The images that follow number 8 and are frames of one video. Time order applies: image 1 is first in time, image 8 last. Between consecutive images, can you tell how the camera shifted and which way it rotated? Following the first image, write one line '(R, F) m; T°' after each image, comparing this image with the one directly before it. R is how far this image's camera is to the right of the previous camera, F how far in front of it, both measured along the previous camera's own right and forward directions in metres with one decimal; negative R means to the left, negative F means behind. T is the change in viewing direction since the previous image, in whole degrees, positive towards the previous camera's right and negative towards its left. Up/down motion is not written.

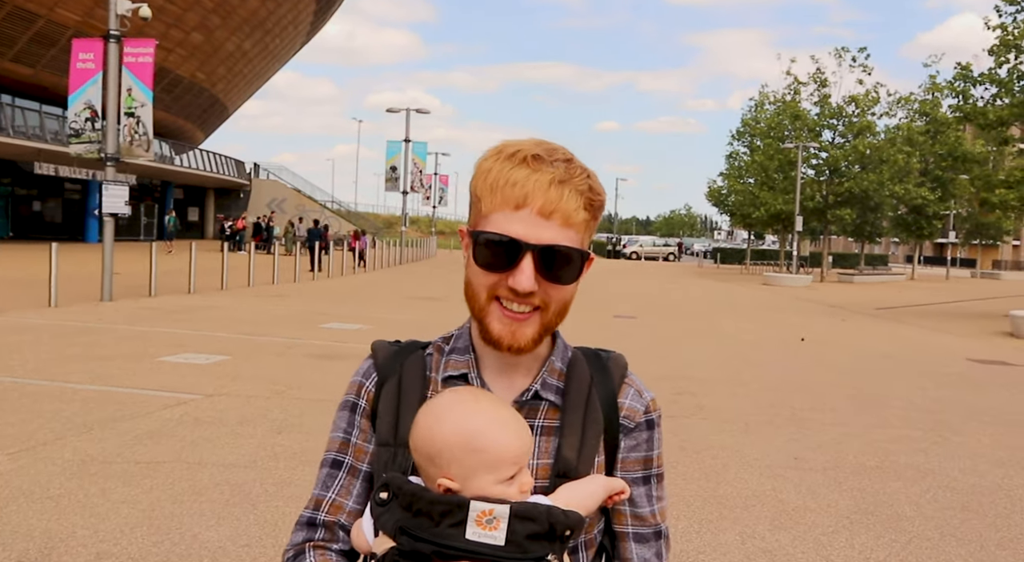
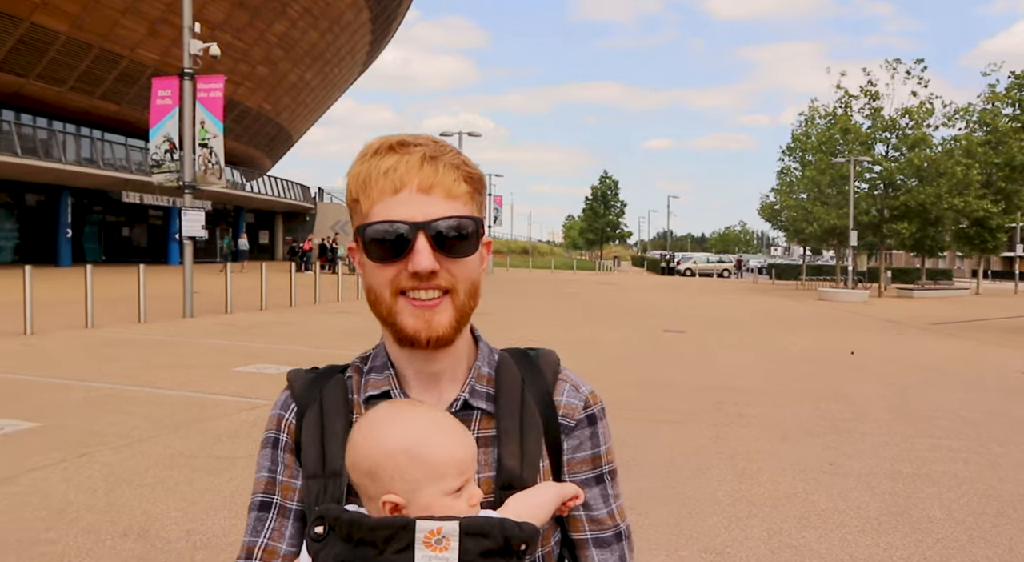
(+0.2, -0.6) m; -5°
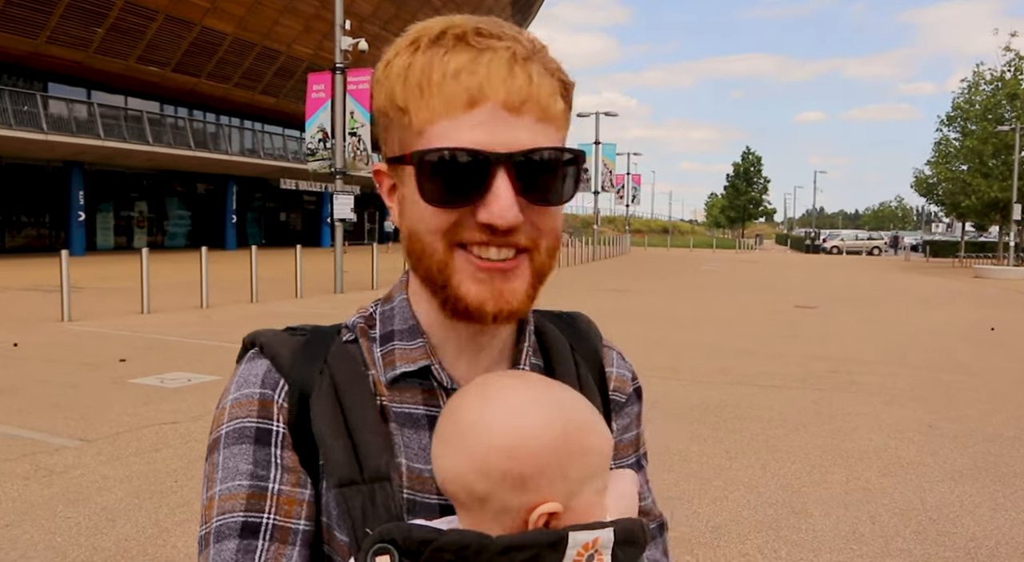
(+0.3, -0.6) m; -11°
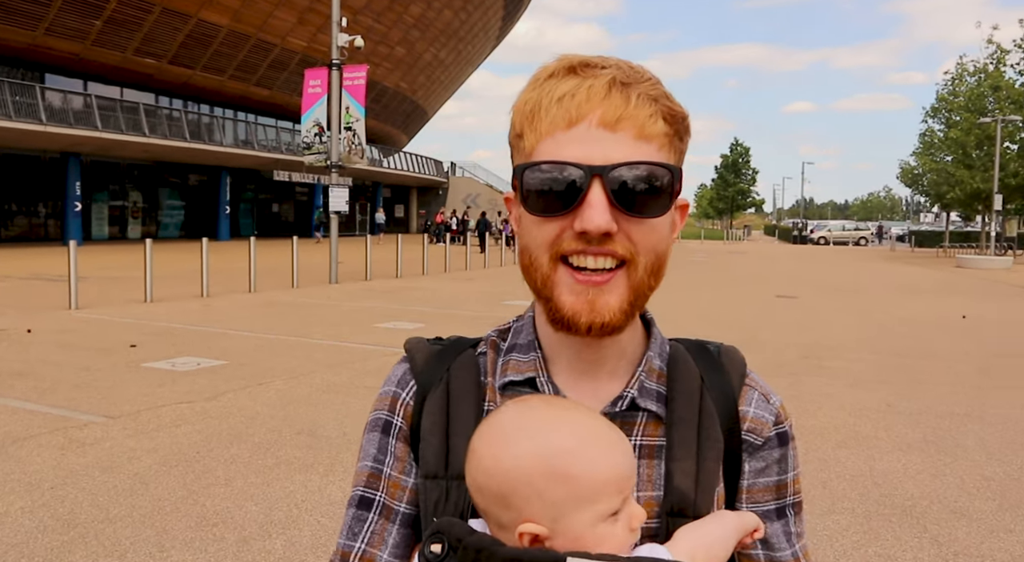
(0.0, -0.5) m; +1°
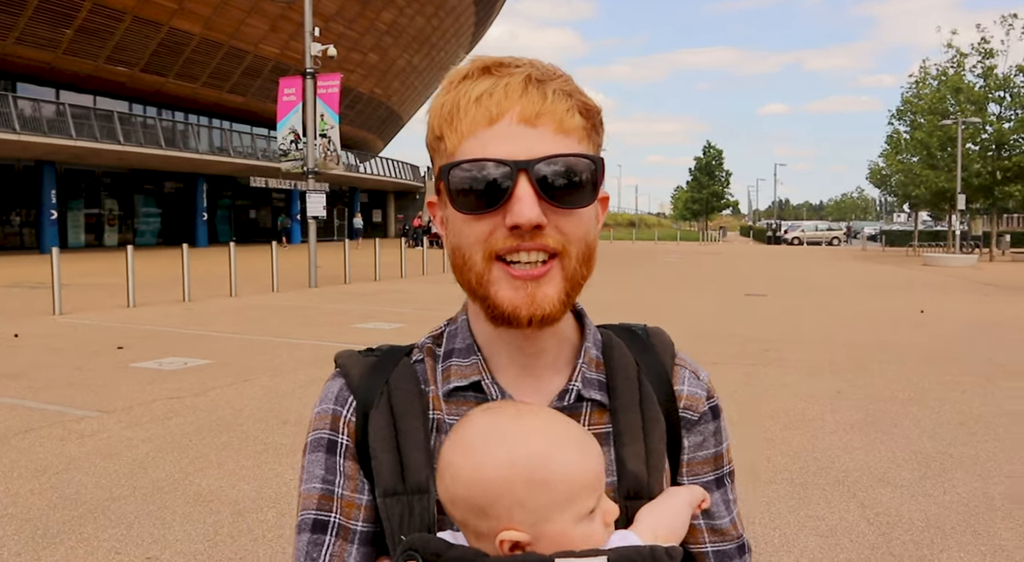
(+0.1, -0.4) m; +2°
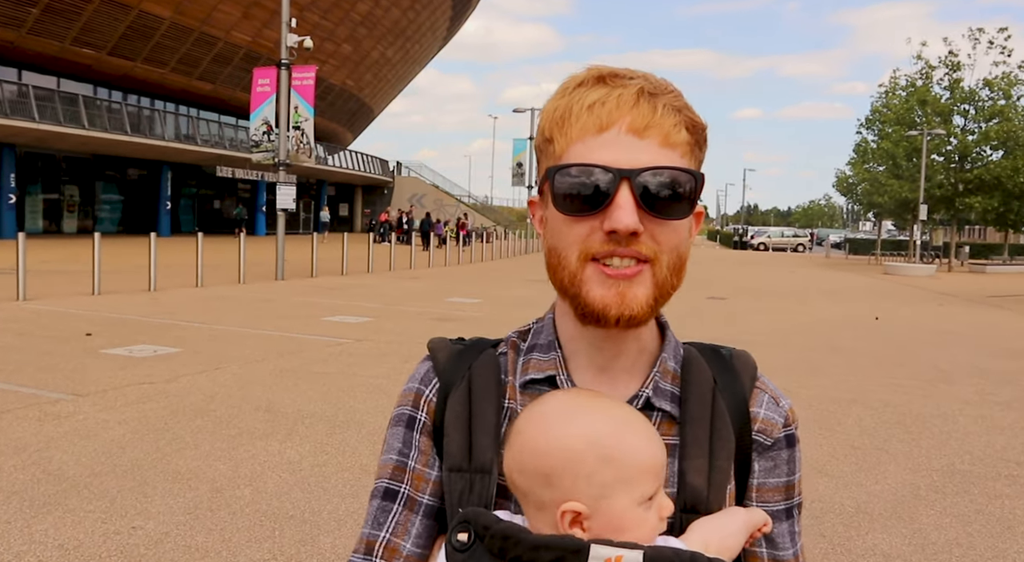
(0.0, -0.3) m; +3°
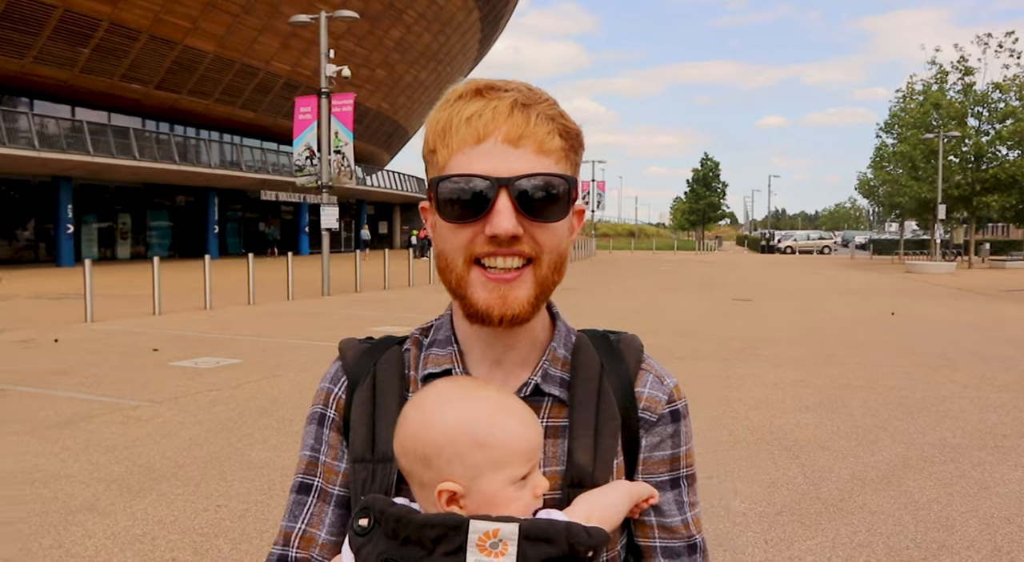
(+0.1, -0.7) m; -3°
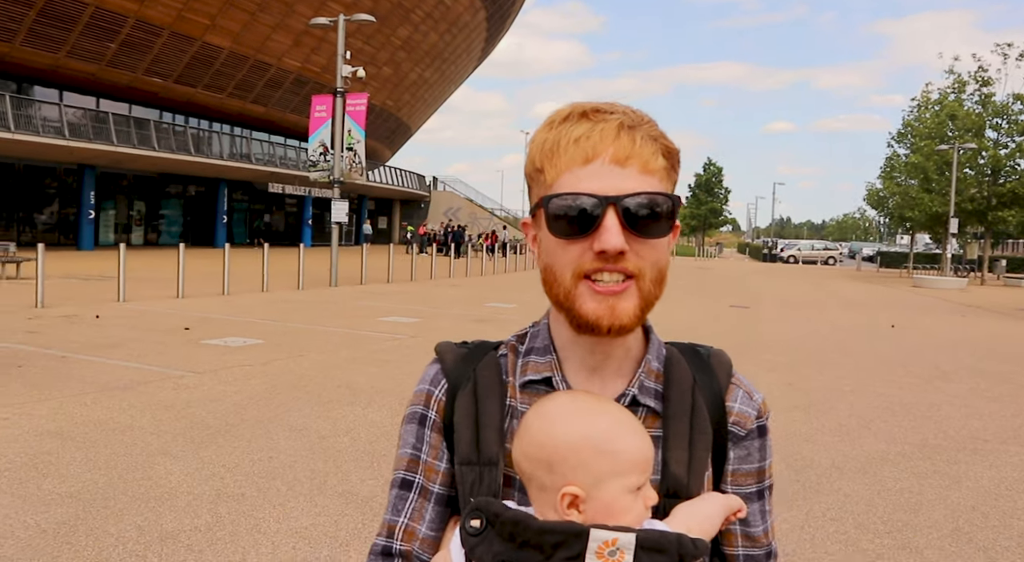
(-0.2, -0.7) m; 0°
